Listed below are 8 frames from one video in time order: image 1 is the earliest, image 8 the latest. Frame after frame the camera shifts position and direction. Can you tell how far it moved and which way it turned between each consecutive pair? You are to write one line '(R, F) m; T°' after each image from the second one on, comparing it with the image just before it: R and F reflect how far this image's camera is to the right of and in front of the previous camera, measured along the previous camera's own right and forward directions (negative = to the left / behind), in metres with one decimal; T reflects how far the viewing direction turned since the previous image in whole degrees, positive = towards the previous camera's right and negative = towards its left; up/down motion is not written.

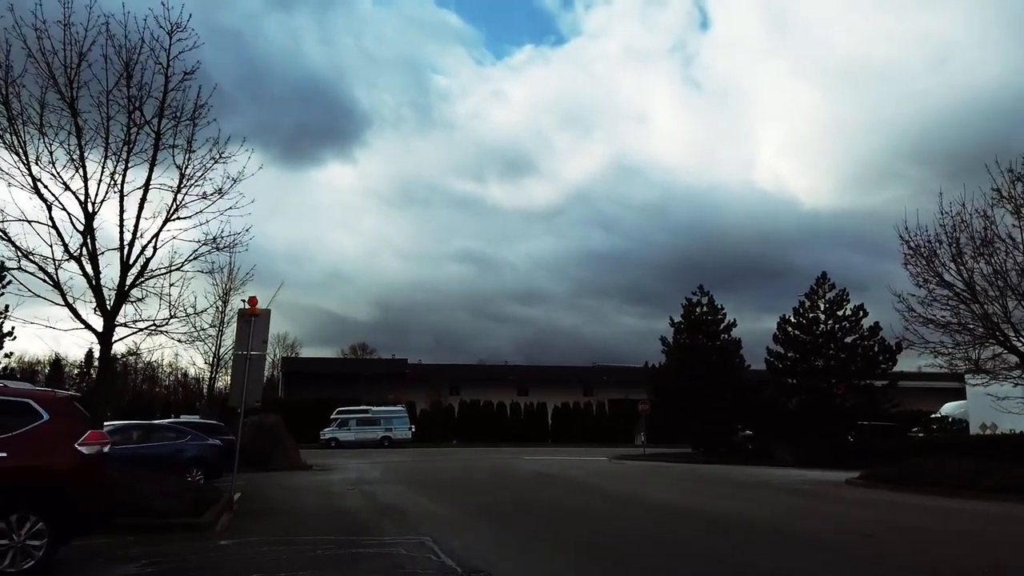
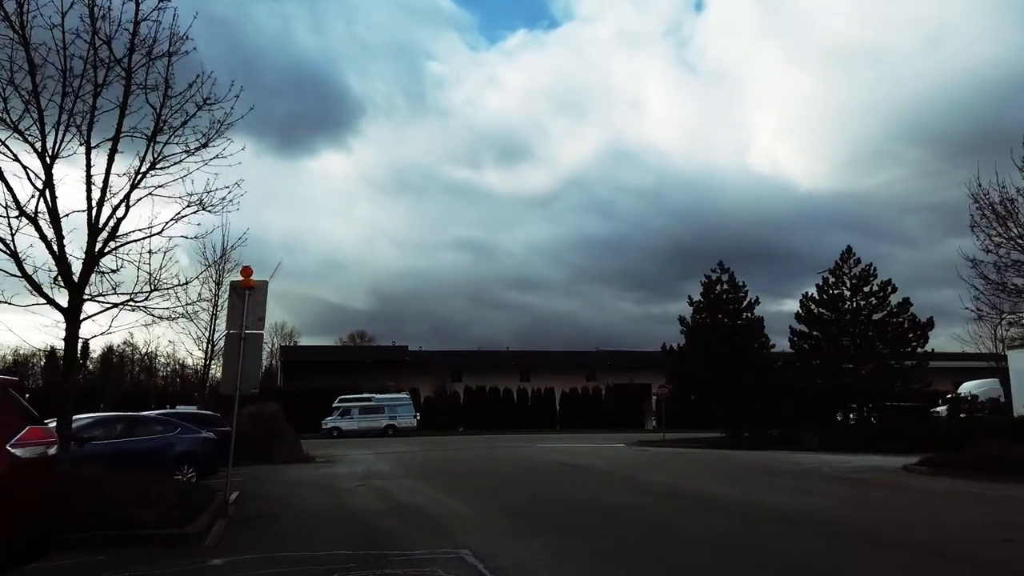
(-0.6, +1.9) m; 0°
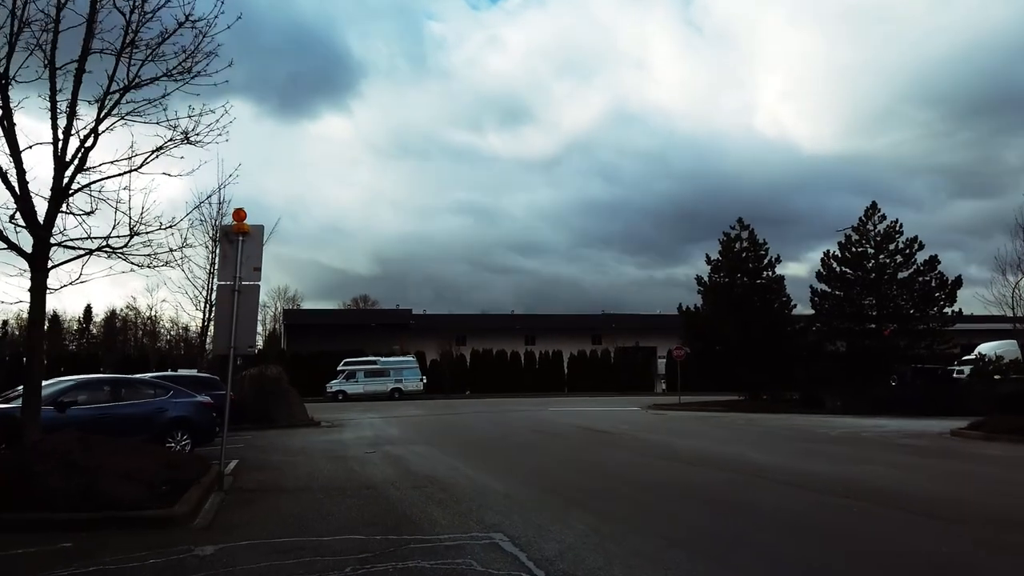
(-0.3, +1.3) m; 0°
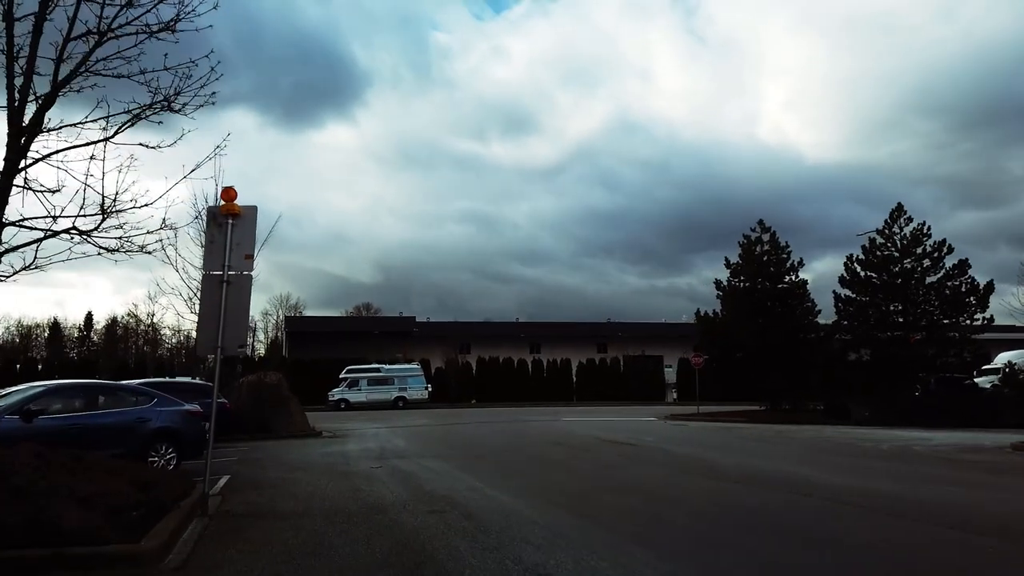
(-0.3, +1.4) m; 0°
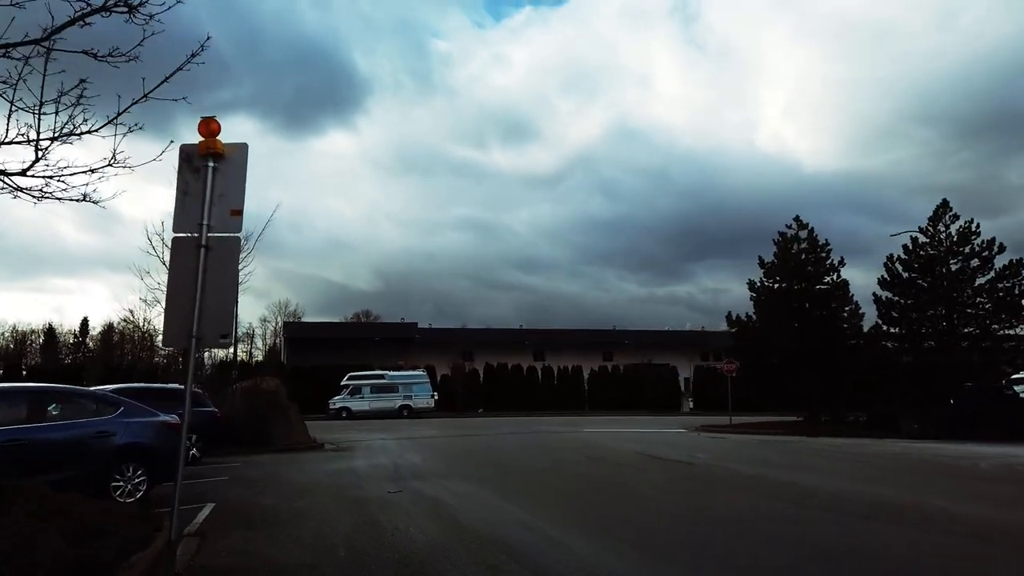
(-0.7, +2.3) m; 0°
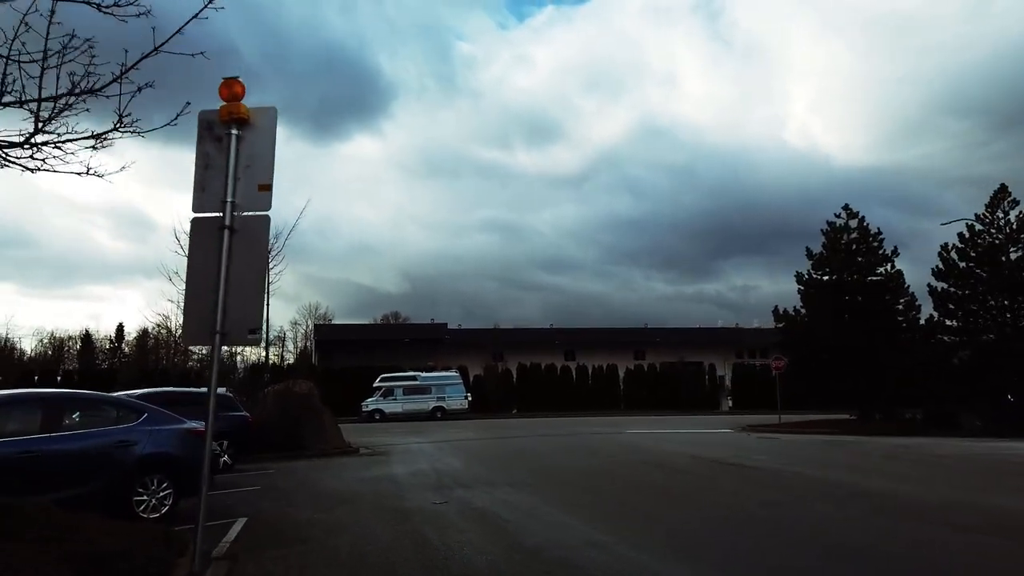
(-0.3, +0.9) m; -2°
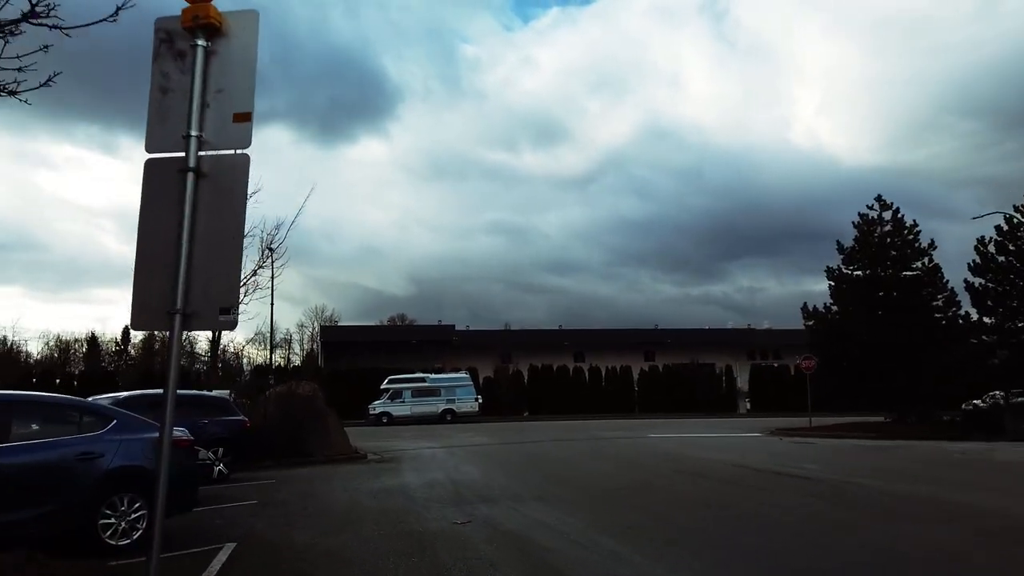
(-0.3, +1.4) m; 0°
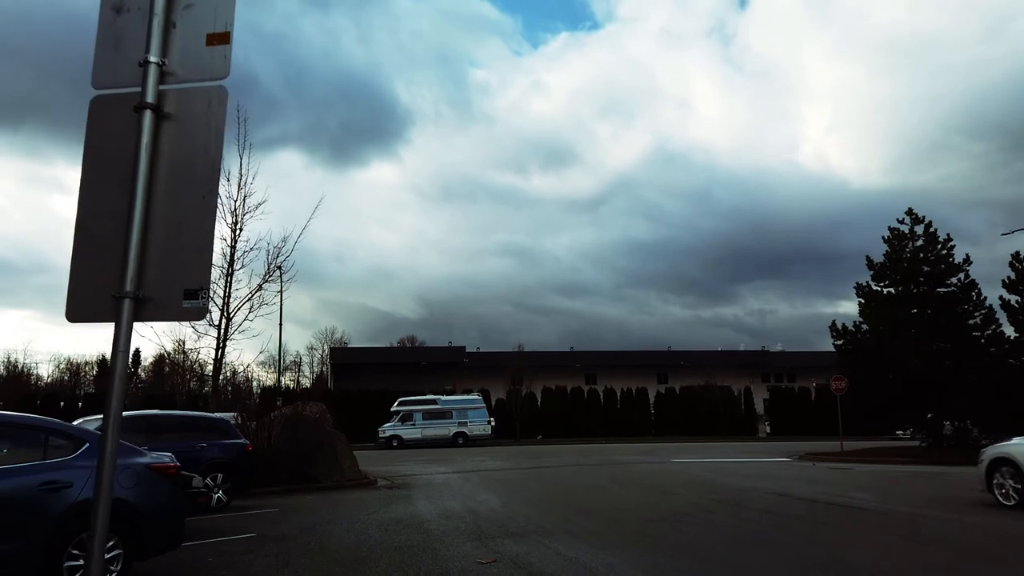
(-0.2, +1.0) m; -1°
